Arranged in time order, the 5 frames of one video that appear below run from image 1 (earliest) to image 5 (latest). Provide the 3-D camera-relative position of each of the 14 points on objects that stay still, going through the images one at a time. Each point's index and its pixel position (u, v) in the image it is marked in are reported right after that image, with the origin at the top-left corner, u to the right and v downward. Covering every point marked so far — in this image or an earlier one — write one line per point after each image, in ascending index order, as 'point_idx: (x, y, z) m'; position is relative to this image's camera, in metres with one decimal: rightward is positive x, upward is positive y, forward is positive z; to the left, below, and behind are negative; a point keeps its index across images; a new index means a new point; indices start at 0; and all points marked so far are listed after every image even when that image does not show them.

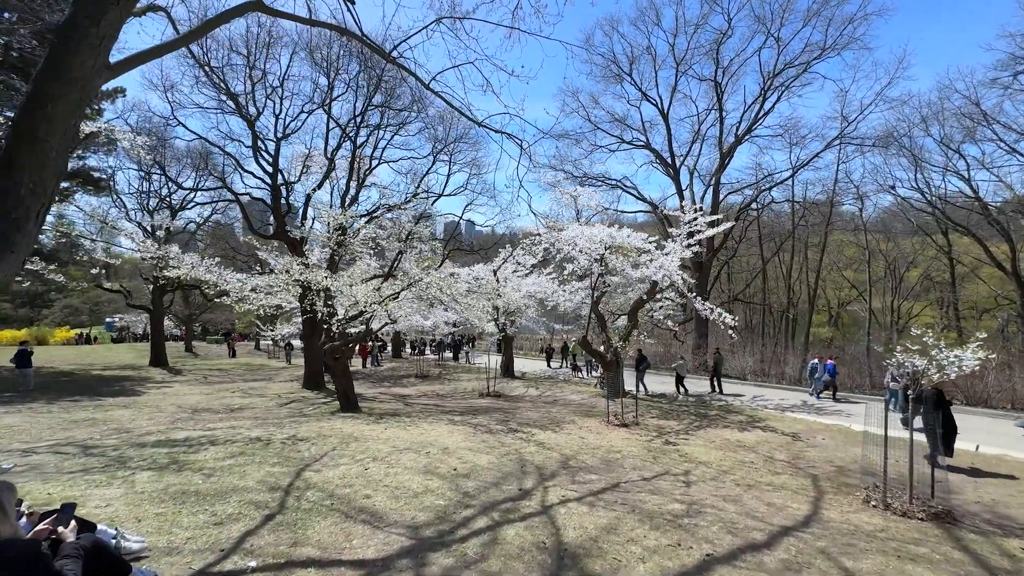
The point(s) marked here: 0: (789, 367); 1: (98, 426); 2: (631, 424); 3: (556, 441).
0: (+8.5, -2.4, +16.0) m
1: (-7.1, -2.4, +9.0) m
2: (+2.1, -2.4, +9.3) m
3: (+0.7, -2.3, +7.7) m
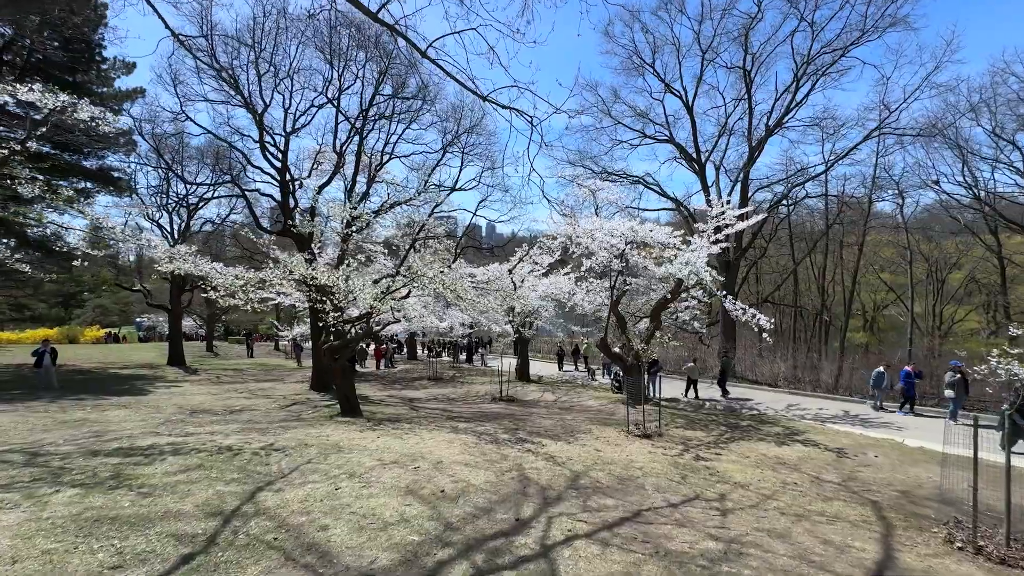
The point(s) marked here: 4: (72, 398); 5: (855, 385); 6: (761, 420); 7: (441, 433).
0: (+8.9, -2.4, +14.8) m
1: (-7.0, -2.3, +8.4) m
2: (+2.3, -2.4, +8.3) m
3: (+0.7, -2.2, +6.8) m
4: (-12.0, -3.0, +14.1) m
5: (+9.5, -2.7, +14.3) m
6: (+4.9, -2.6, +10.1) m
7: (-1.1, -2.2, +7.7) m
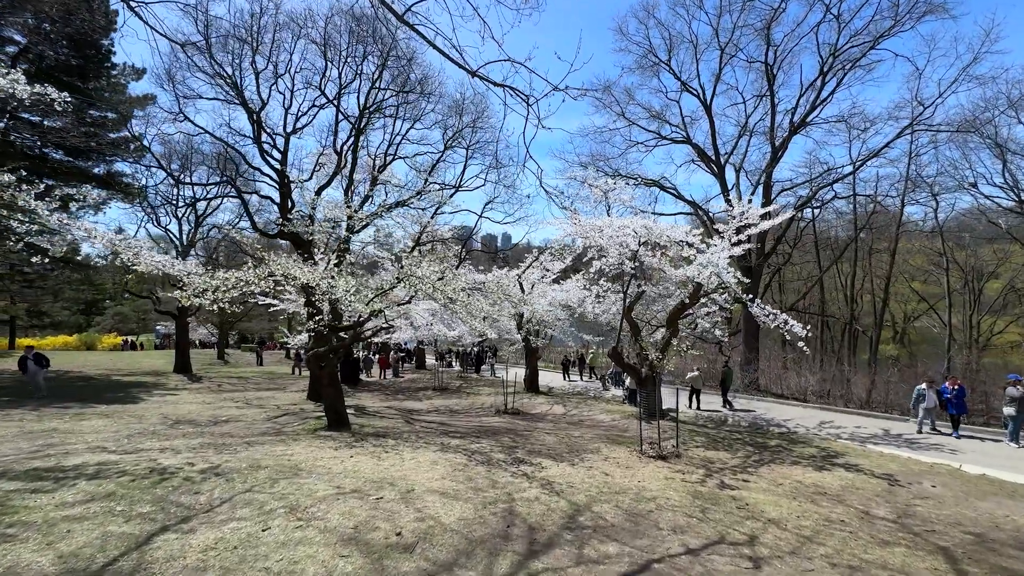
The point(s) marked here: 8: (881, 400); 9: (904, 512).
0: (+9.1, -2.6, +13.6) m
1: (-7.0, -2.3, +7.7) m
2: (+2.3, -2.4, +7.3) m
3: (+0.7, -2.2, +5.8) m
4: (-11.8, -3.1, +13.4) m
5: (+9.6, -2.9, +13.1) m
6: (+4.9, -2.6, +9.0) m
7: (-1.1, -2.2, +6.8) m
8: (+9.4, -2.9, +13.1) m
9: (+4.1, -2.3, +5.3) m
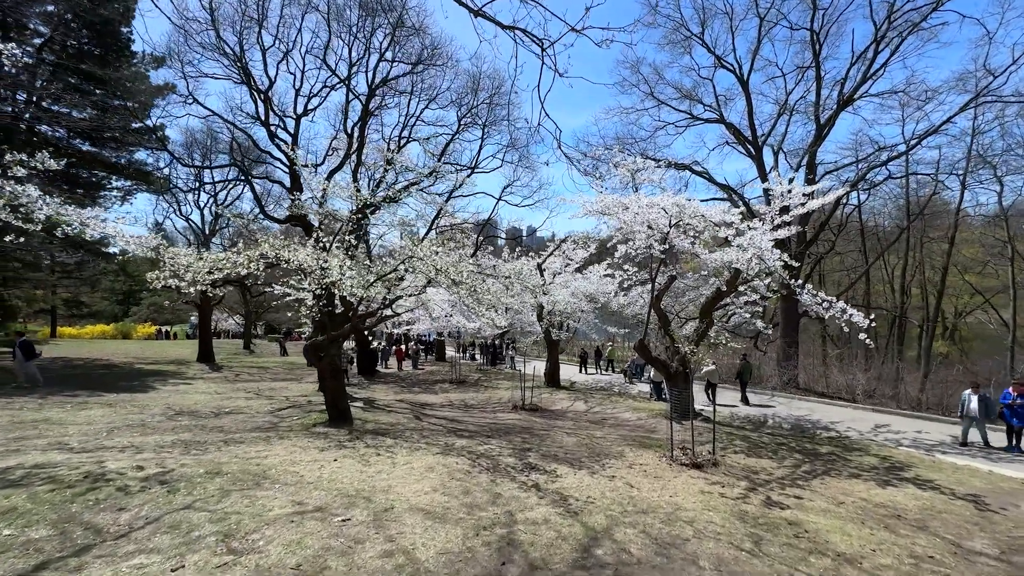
0: (+9.5, -2.3, +12.3) m
1: (-6.8, -2.0, +7.1) m
2: (+2.4, -2.2, +6.3) m
3: (+0.7, -2.0, +4.9) m
4: (-11.4, -2.7, +13.1) m
5: (+10.0, -2.6, +11.7) m
6: (+5.1, -2.4, +7.9) m
7: (-1.0, -1.9, +6.0) m
8: (+9.8, -2.6, +11.8) m
9: (+4.1, -2.1, +4.3) m
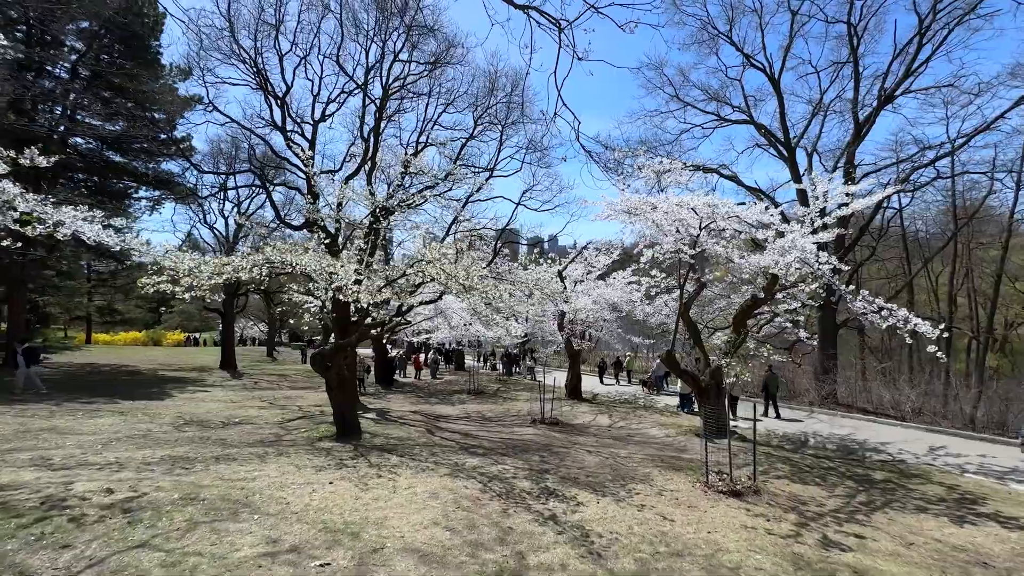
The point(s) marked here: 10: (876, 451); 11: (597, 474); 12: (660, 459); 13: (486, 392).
0: (+9.9, -2.5, +11.3) m
1: (-6.6, -2.1, +6.8) m
2: (+2.6, -2.2, +5.6) m
3: (+0.8, -2.0, +4.3) m
4: (-10.9, -2.9, +13.0) m
5: (+10.4, -2.8, +10.7) m
6: (+5.4, -2.5, +7.0) m
7: (-0.8, -2.0, +5.4) m
8: (+10.2, -2.8, +10.7) m
9: (+4.2, -2.2, +3.5) m
10: (+6.1, -2.7, +8.6) m
11: (+1.1, -2.3, +6.3) m
12: (+2.2, -2.5, +7.6) m
13: (-0.9, -3.7, +18.2) m
